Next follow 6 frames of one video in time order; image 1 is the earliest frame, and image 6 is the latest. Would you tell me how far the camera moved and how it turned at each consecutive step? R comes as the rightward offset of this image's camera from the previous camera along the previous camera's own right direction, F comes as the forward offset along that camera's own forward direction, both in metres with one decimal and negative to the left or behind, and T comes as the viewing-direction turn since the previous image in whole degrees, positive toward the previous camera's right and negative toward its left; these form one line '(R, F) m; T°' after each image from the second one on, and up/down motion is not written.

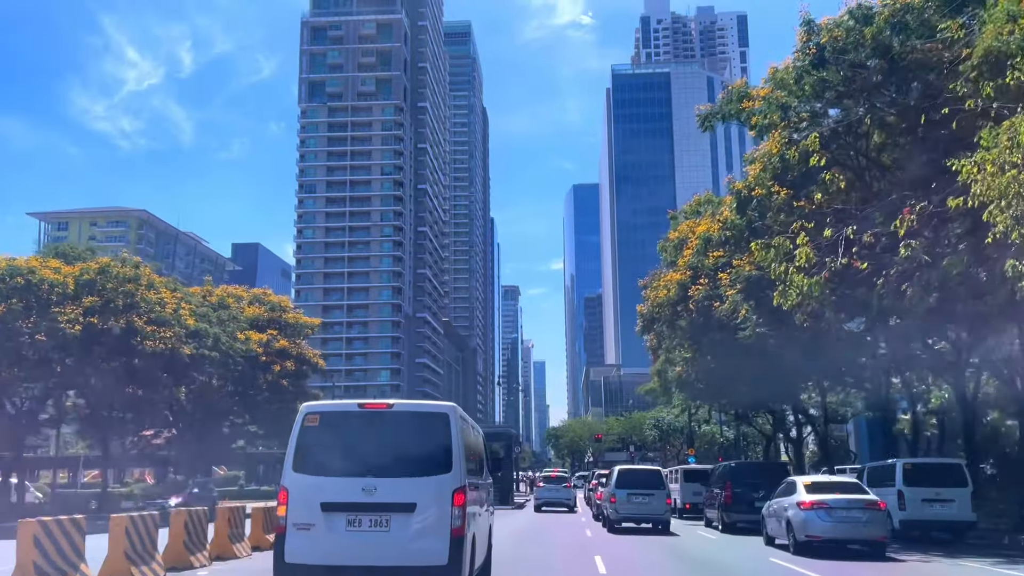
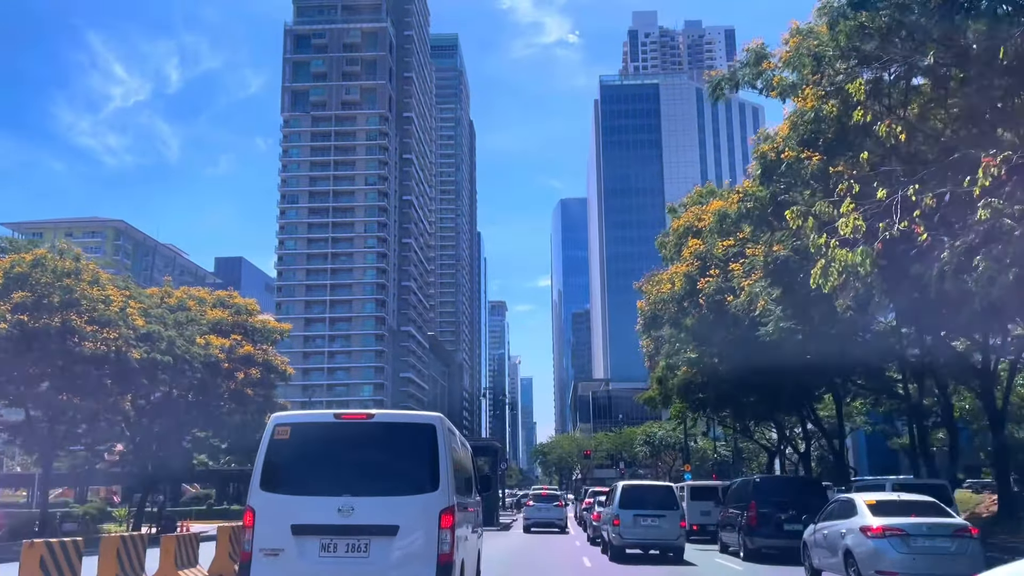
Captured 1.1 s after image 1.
(0.0, +2.6) m; +1°
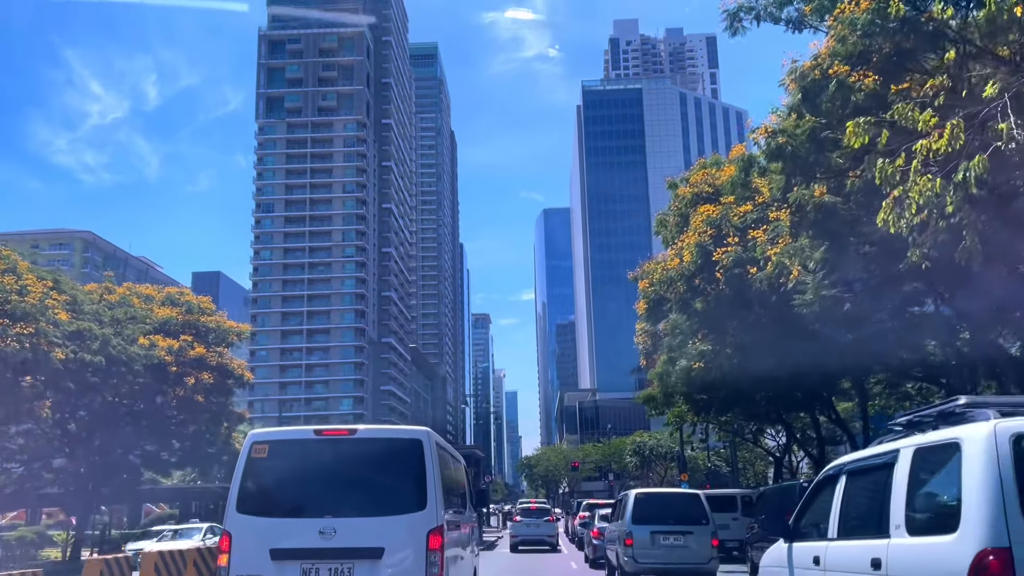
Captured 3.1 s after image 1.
(0.0, +3.0) m; +1°
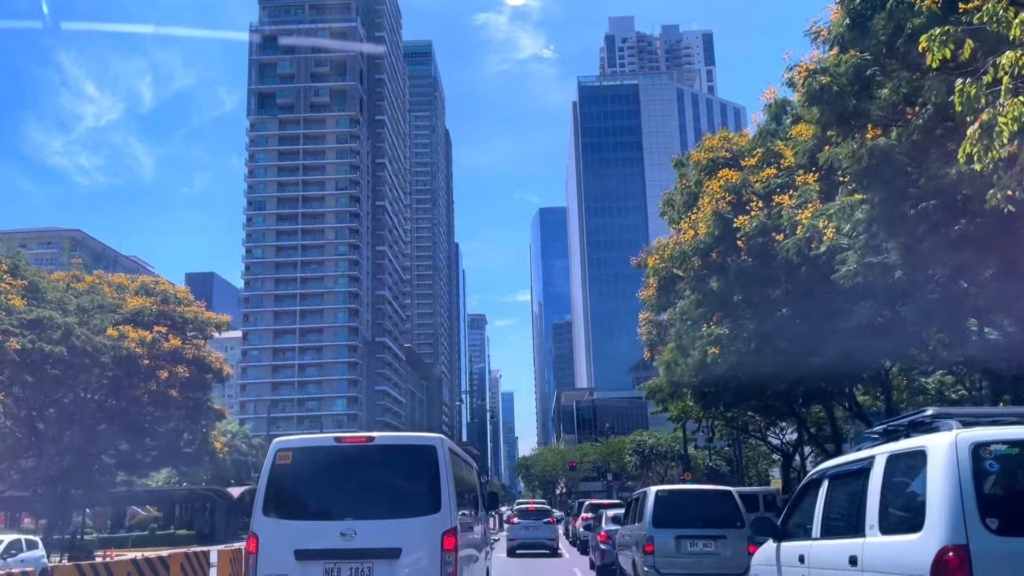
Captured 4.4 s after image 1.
(0.0, +1.7) m; 0°
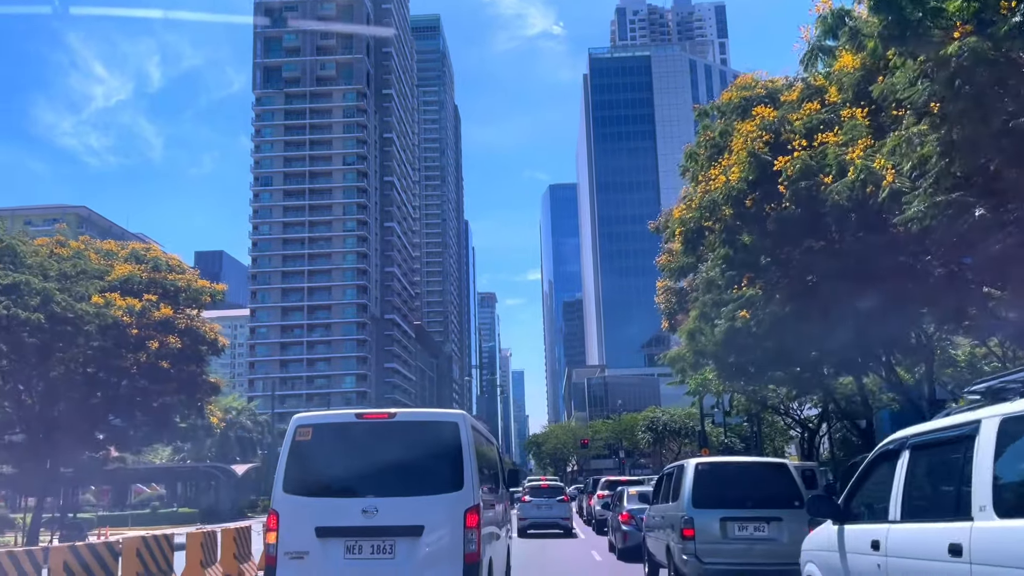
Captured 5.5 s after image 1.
(0.0, +1.6) m; -1°
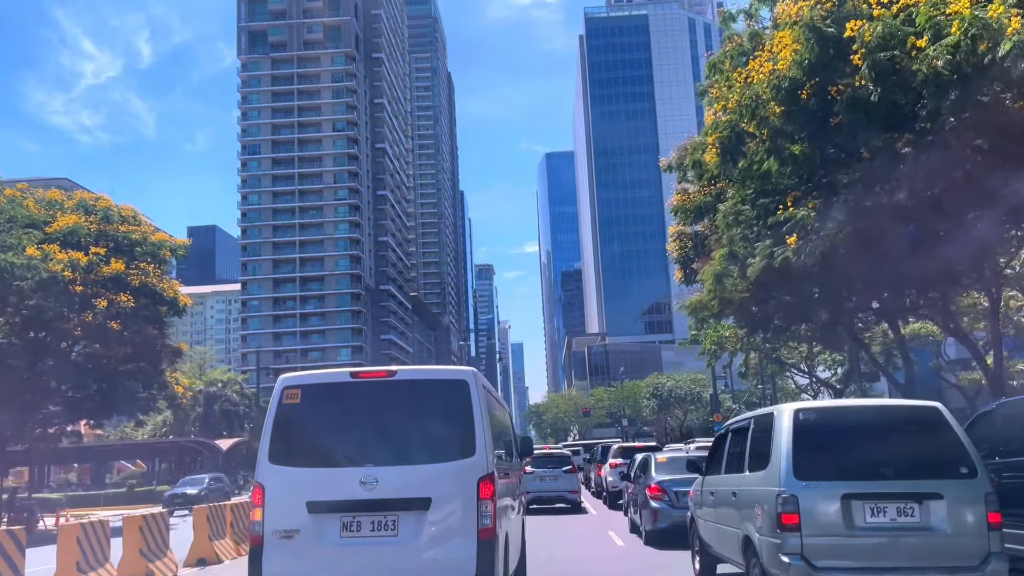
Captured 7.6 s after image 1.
(0.0, +2.8) m; 0°
